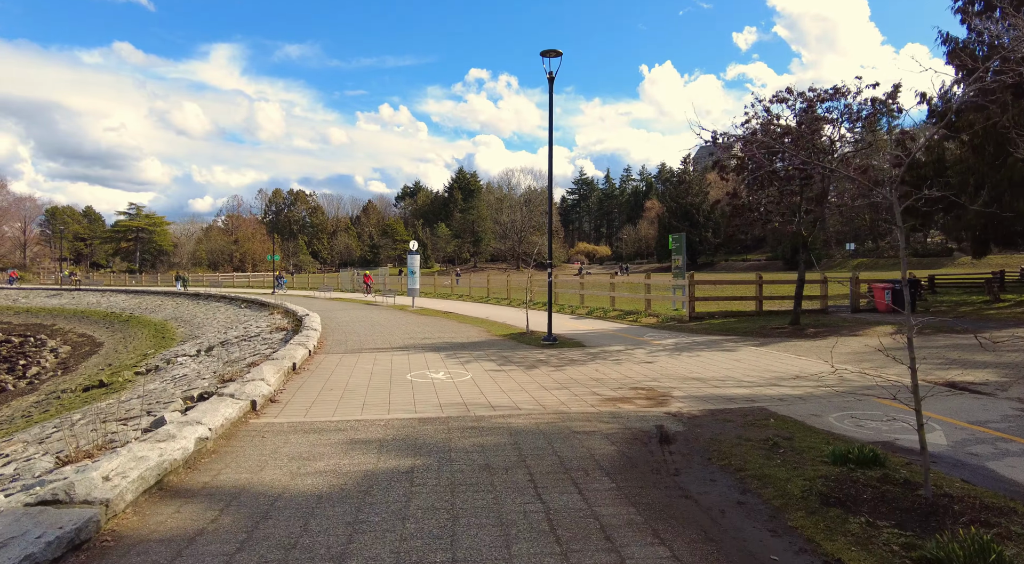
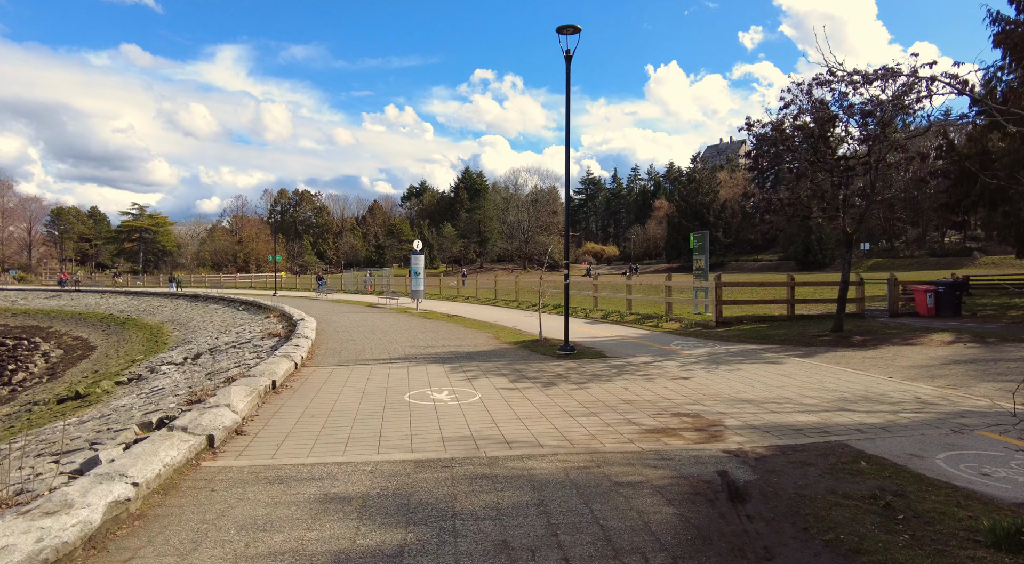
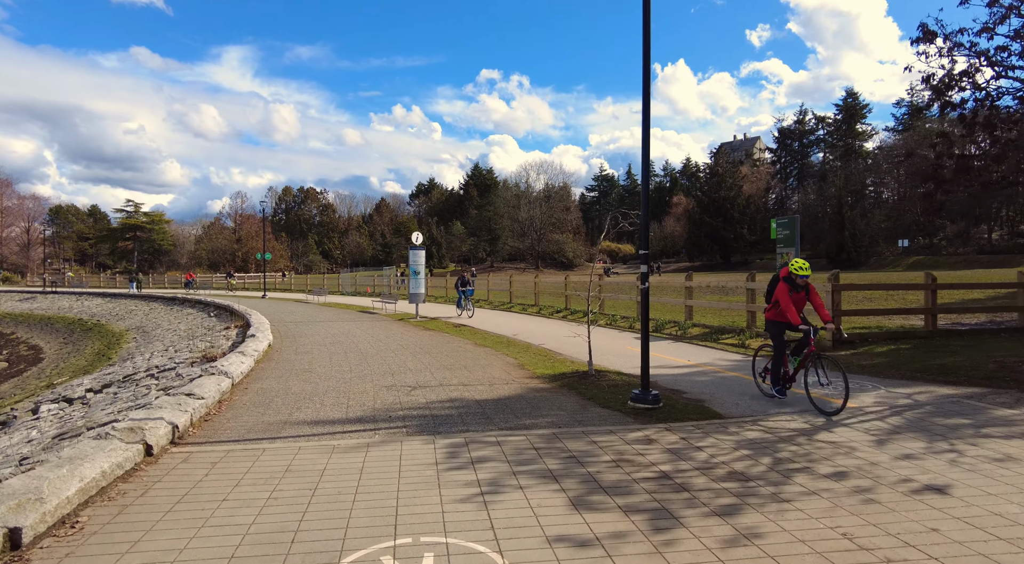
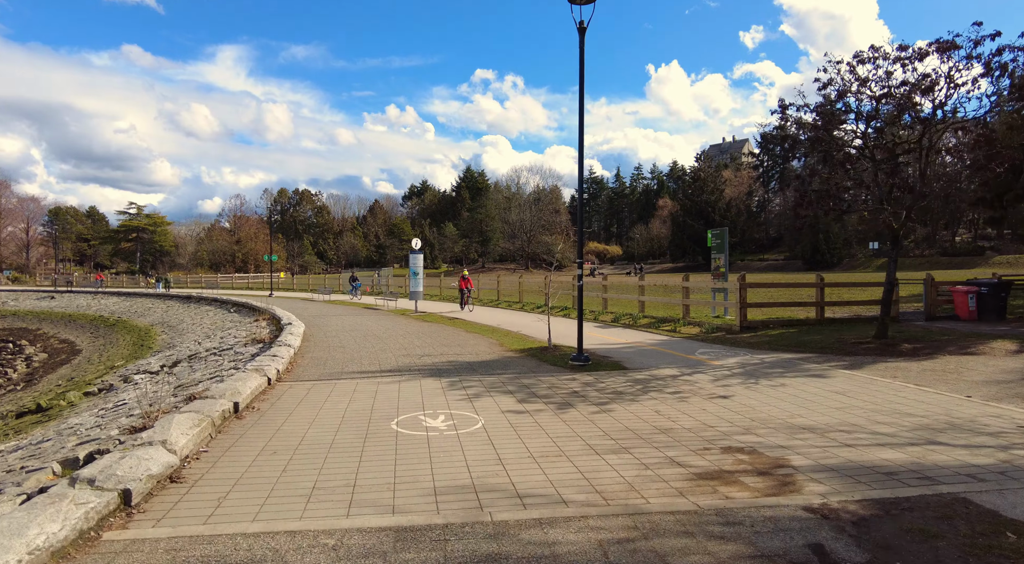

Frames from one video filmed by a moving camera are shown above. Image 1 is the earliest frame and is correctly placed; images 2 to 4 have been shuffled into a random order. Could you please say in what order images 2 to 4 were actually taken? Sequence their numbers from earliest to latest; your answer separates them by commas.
2, 4, 3
